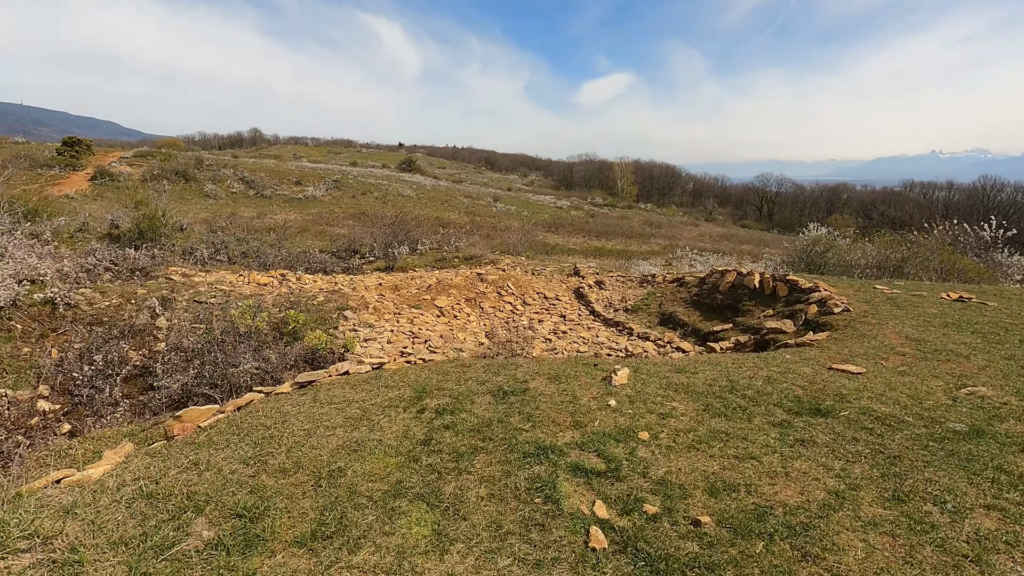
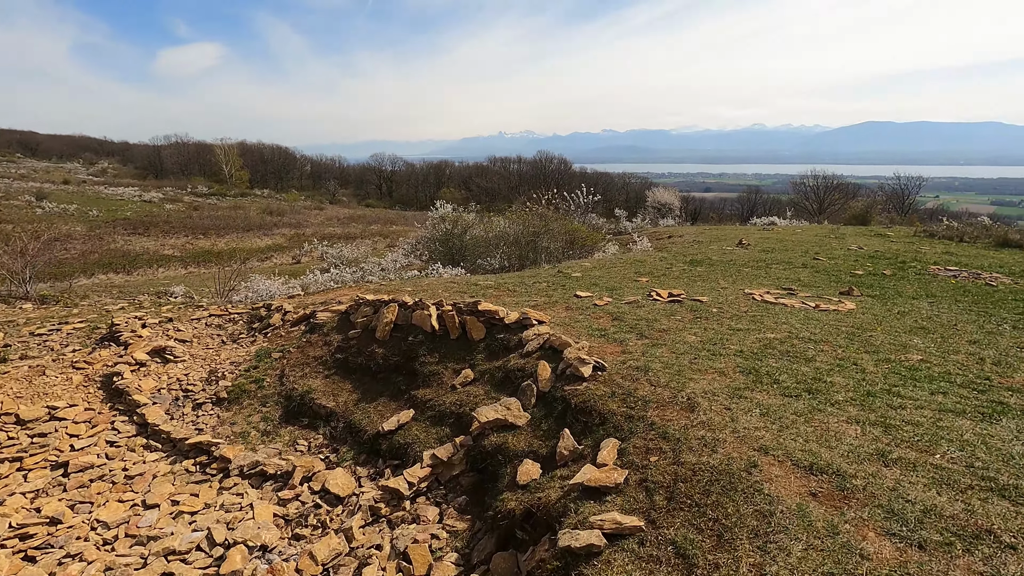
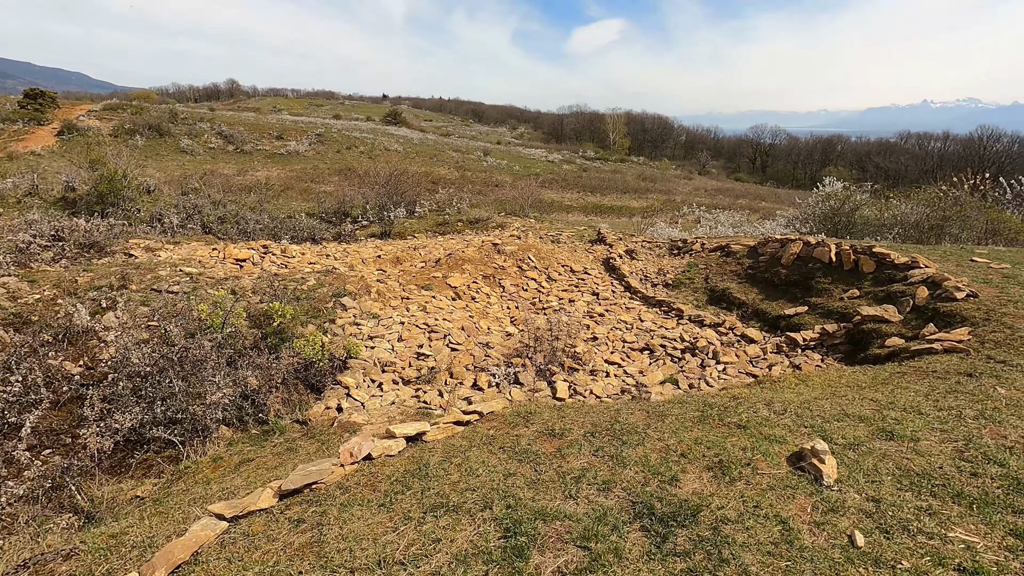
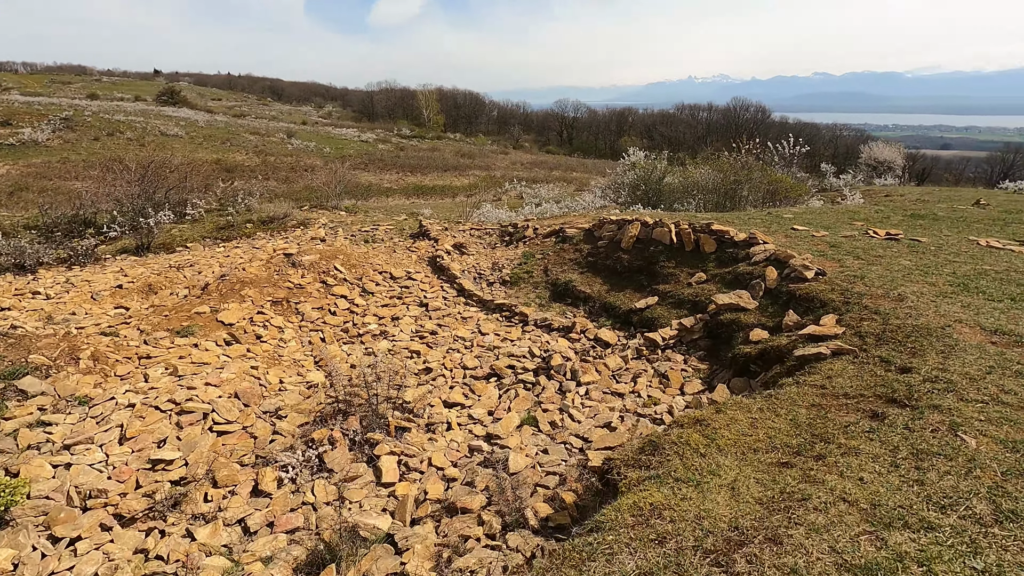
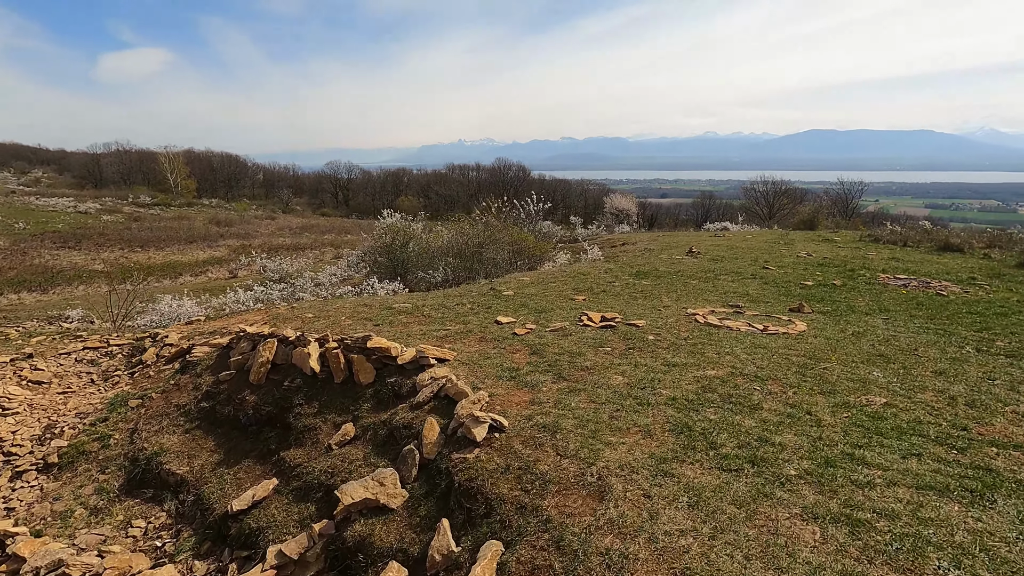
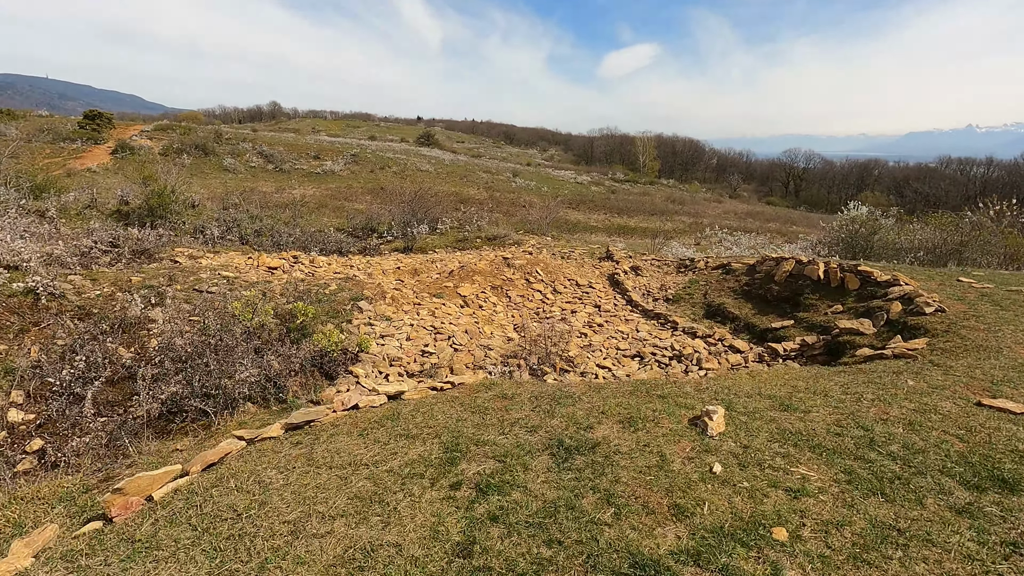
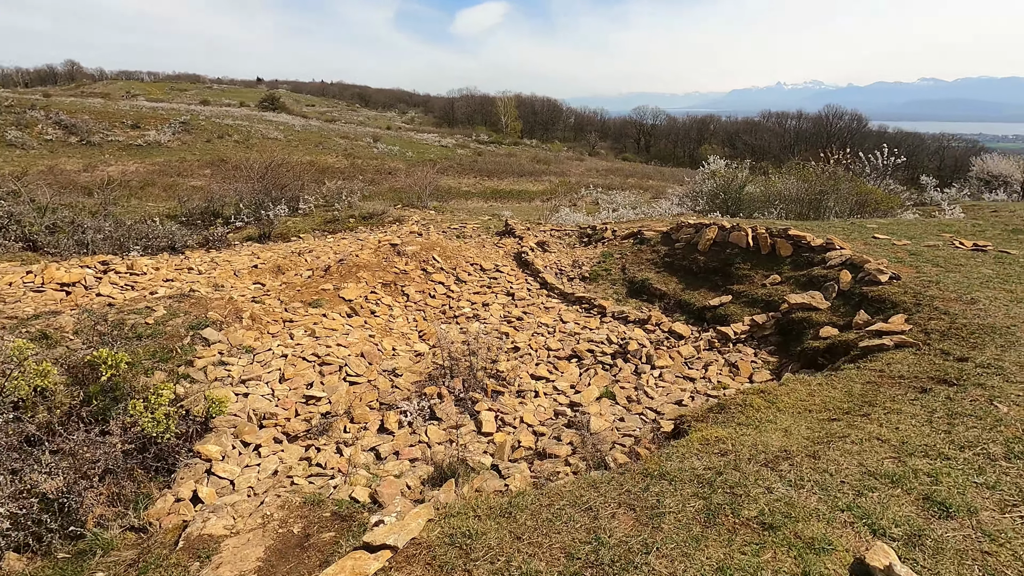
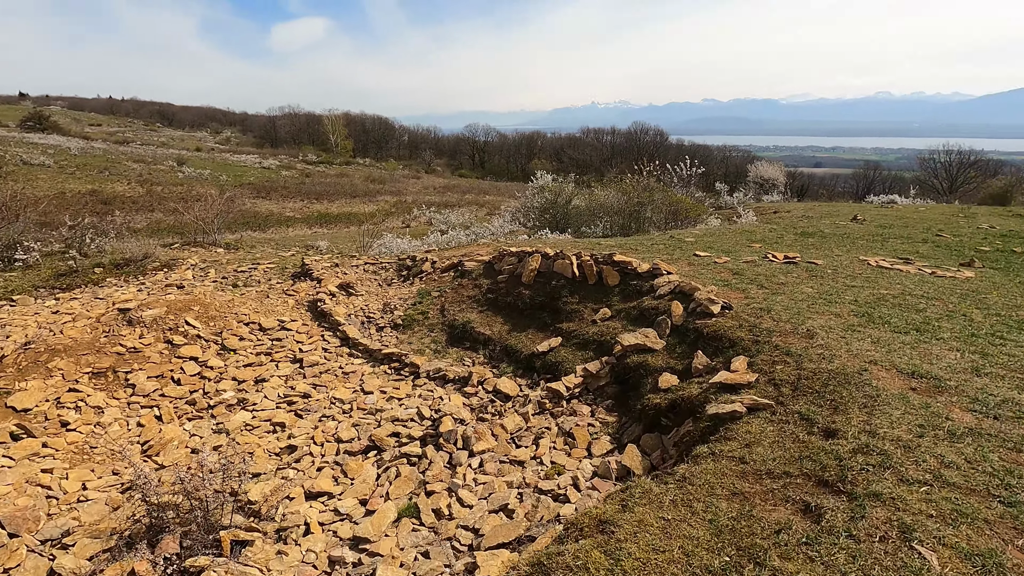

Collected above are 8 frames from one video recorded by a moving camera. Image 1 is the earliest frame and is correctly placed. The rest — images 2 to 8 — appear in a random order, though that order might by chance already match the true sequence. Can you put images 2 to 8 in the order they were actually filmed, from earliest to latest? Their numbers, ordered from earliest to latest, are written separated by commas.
6, 3, 7, 4, 8, 2, 5
